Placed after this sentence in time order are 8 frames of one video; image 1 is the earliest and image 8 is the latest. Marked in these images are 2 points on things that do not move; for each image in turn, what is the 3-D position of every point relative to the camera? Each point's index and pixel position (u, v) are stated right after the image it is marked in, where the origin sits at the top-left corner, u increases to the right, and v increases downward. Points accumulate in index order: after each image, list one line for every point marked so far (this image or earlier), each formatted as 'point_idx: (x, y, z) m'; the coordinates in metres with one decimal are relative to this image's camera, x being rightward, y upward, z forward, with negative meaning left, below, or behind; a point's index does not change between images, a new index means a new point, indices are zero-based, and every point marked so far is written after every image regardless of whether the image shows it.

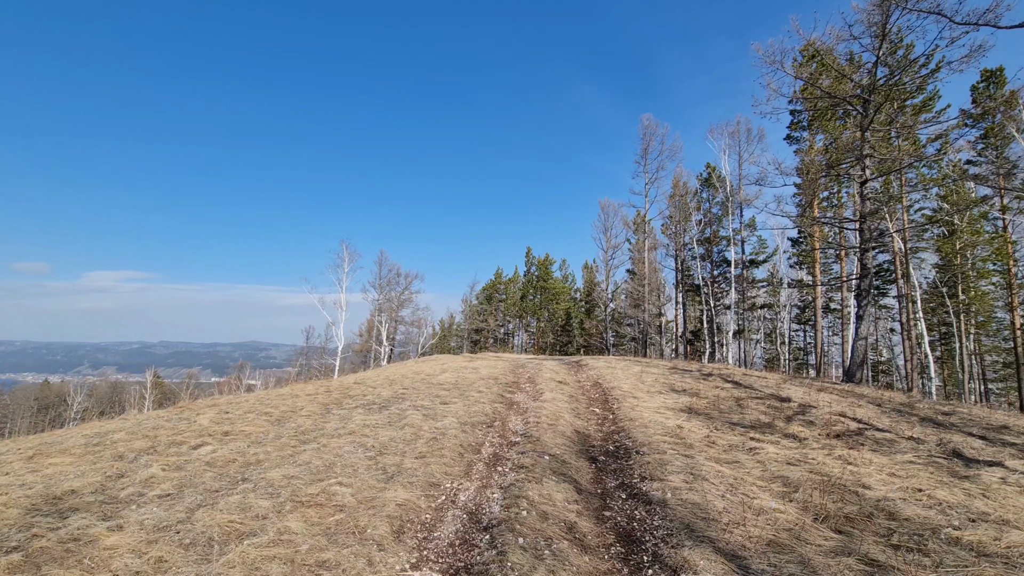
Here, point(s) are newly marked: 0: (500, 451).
0: (-0.1, -1.8, +4.4) m
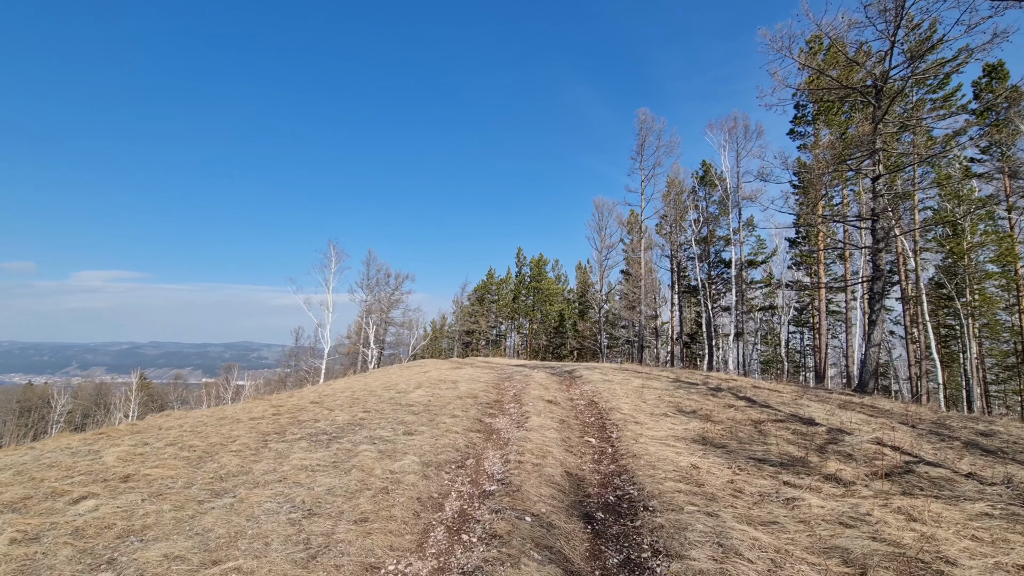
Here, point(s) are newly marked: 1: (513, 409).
0: (-0.4, -1.9, +3.4) m
1: (0.0, -1.8, +5.9) m
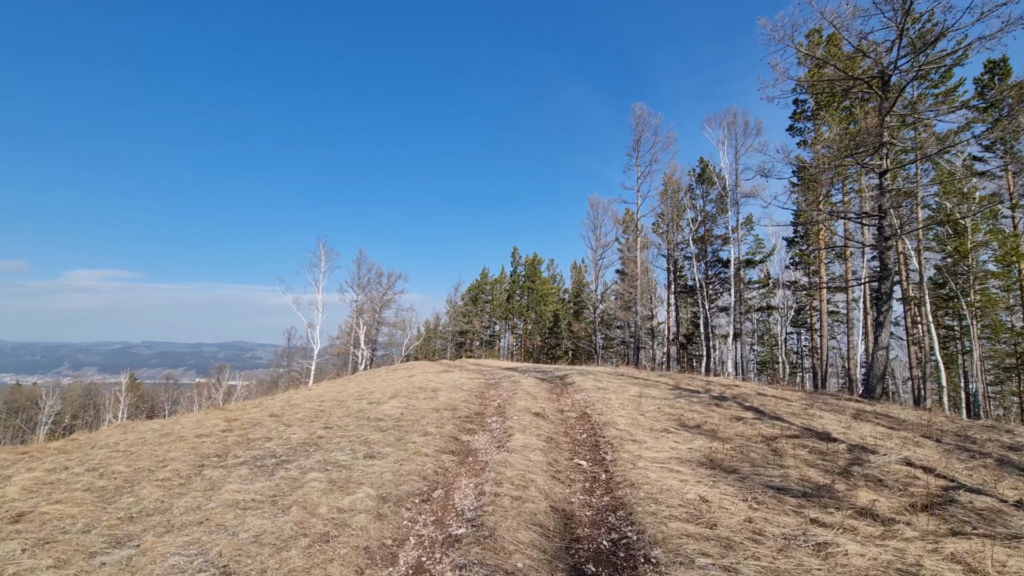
0: (-0.6, -1.9, +2.7) m
1: (-0.2, -1.8, +5.2) m
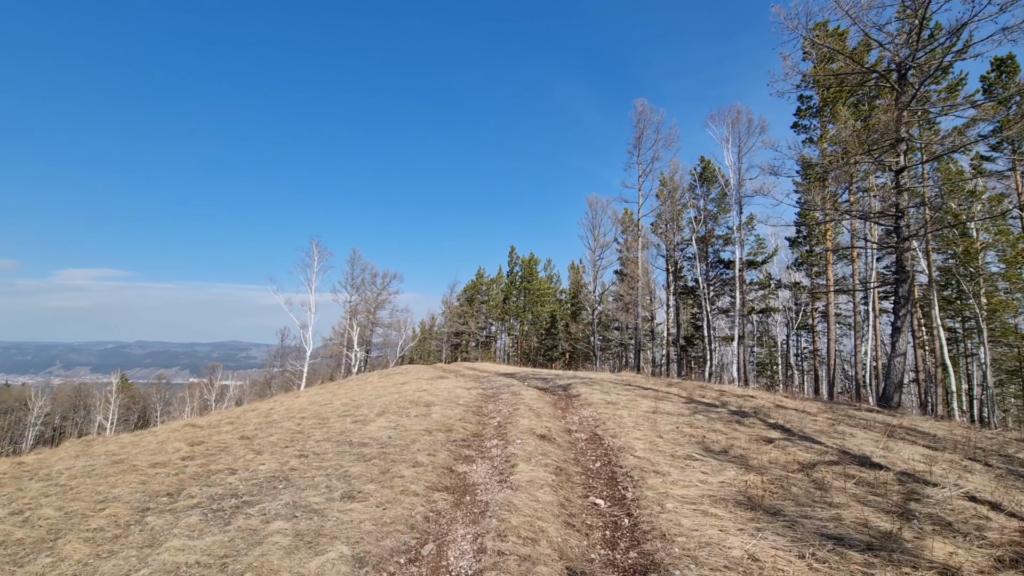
0: (-0.5, -2.0, +2.1) m
1: (-0.2, -1.9, +4.6) m
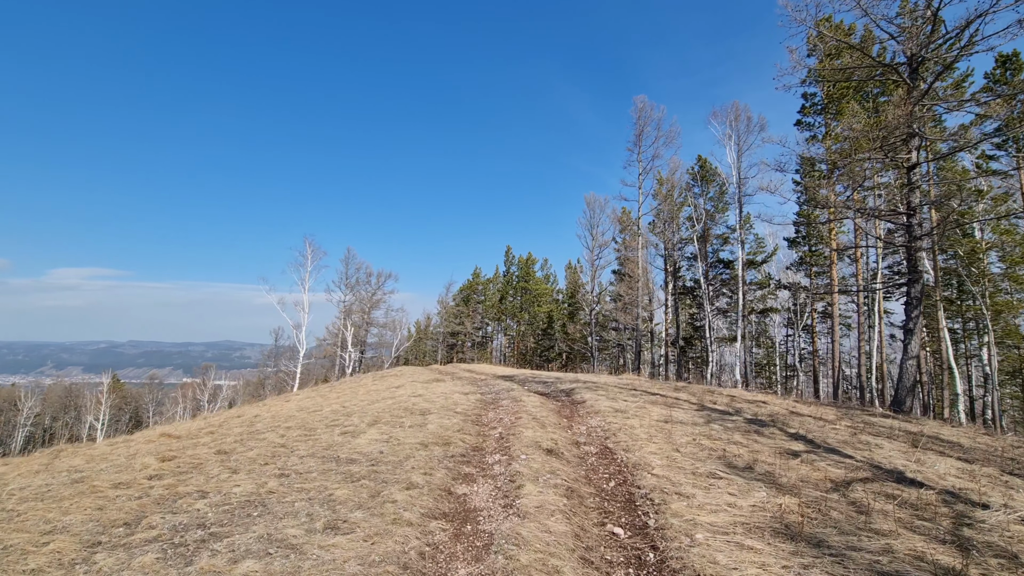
0: (-0.5, -2.0, +1.7) m
1: (-0.1, -1.9, +4.2) m
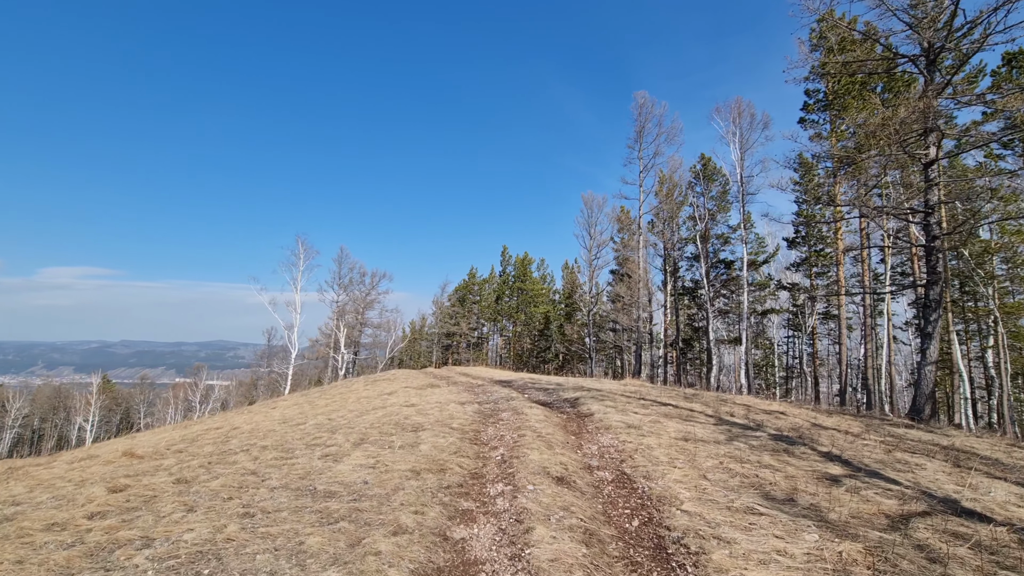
0: (-0.4, -2.0, +1.1) m
1: (-0.1, -1.9, +3.6) m
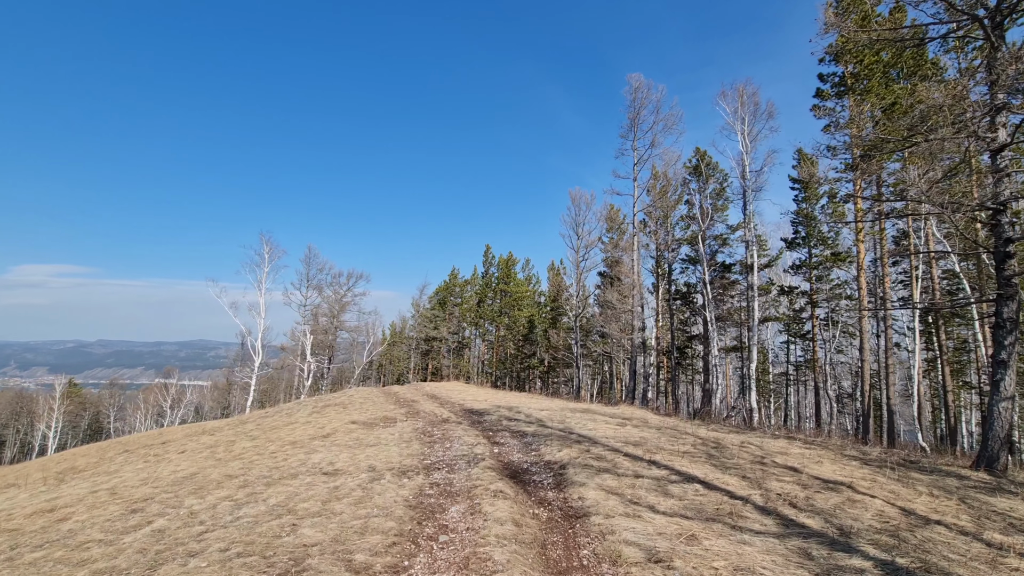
0: (-0.7, -2.4, -1.2) m
1: (-0.5, -2.3, +1.3) m
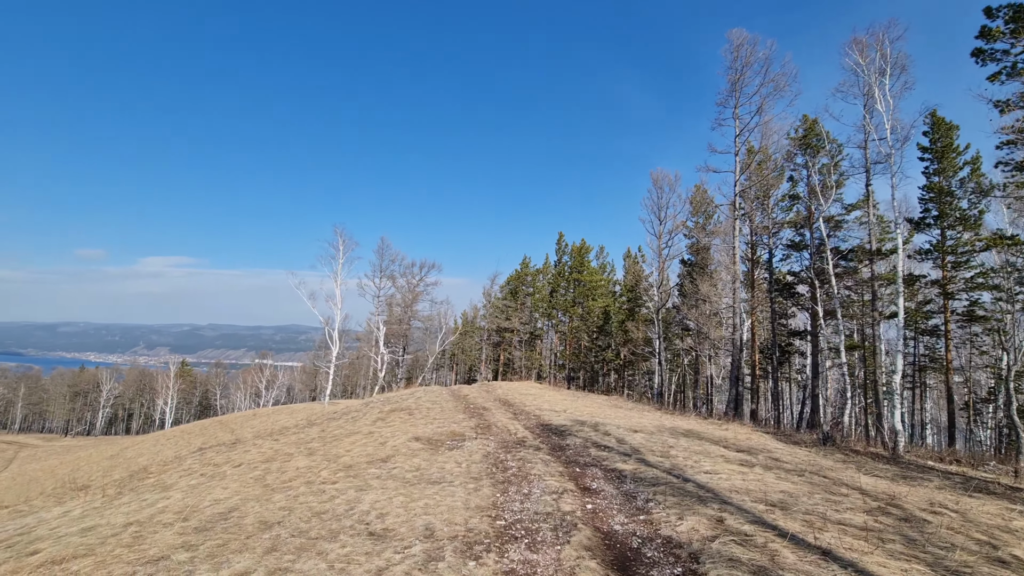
0: (-0.6, -2.7, -2.8) m
1: (0.0, -2.5, -0.4) m
